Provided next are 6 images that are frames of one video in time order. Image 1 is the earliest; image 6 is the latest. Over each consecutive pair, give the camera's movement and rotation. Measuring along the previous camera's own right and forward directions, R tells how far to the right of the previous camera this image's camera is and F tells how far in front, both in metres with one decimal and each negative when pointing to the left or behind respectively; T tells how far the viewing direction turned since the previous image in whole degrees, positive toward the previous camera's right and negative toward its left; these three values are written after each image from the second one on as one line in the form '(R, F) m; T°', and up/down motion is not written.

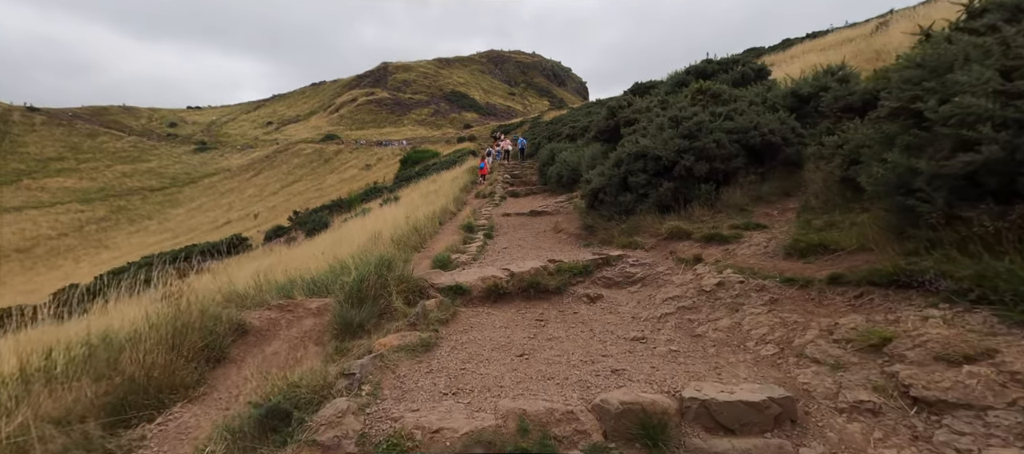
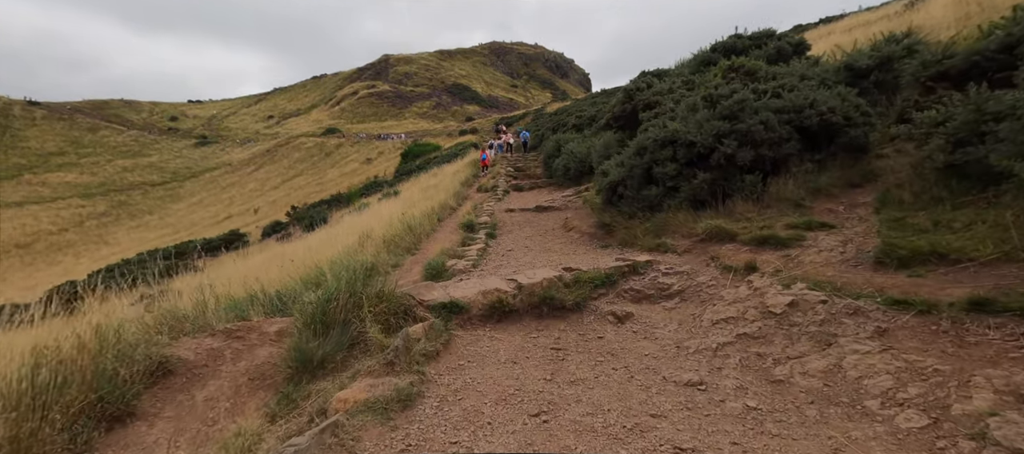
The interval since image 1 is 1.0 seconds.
(-0.1, +1.2) m; 0°
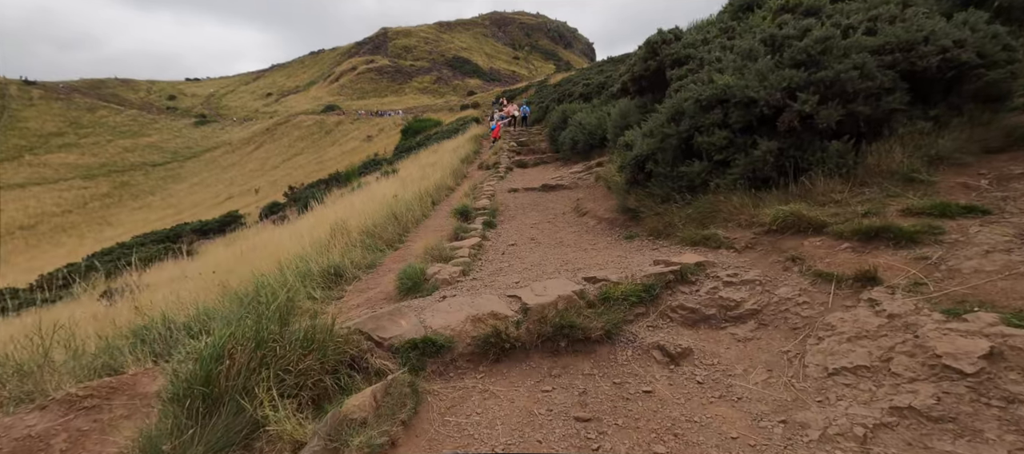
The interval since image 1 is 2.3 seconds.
(0.0, +1.6) m; -1°
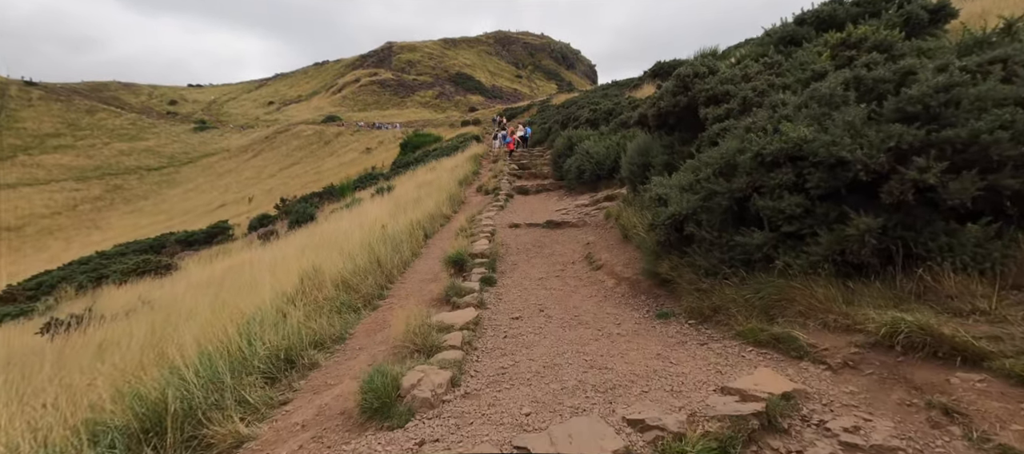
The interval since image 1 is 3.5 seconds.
(-0.1, +1.3) m; 0°
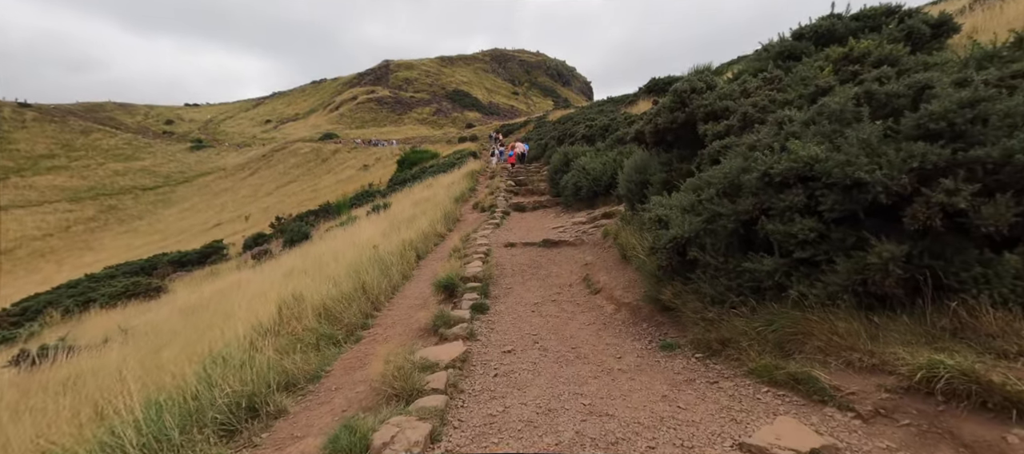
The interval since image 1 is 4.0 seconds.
(+0.1, +0.4) m; 0°
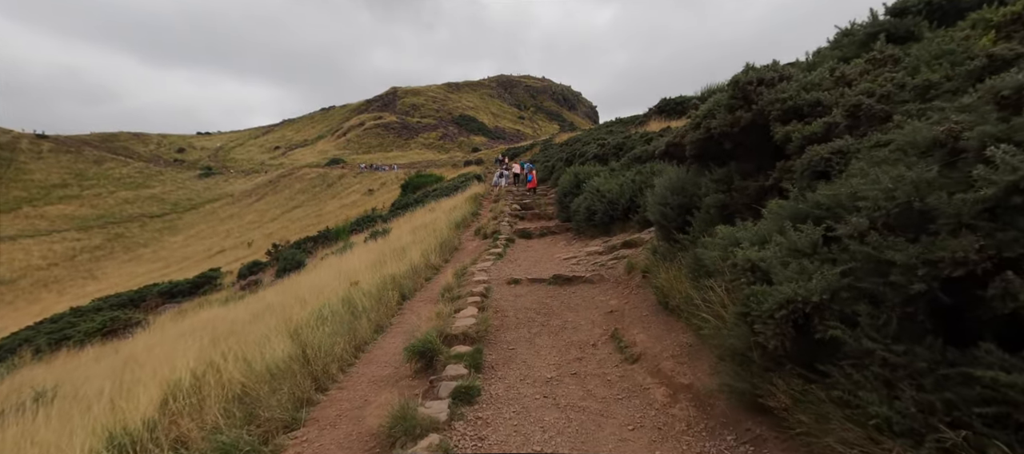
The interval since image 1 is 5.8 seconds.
(+0.1, +2.1) m; -1°
